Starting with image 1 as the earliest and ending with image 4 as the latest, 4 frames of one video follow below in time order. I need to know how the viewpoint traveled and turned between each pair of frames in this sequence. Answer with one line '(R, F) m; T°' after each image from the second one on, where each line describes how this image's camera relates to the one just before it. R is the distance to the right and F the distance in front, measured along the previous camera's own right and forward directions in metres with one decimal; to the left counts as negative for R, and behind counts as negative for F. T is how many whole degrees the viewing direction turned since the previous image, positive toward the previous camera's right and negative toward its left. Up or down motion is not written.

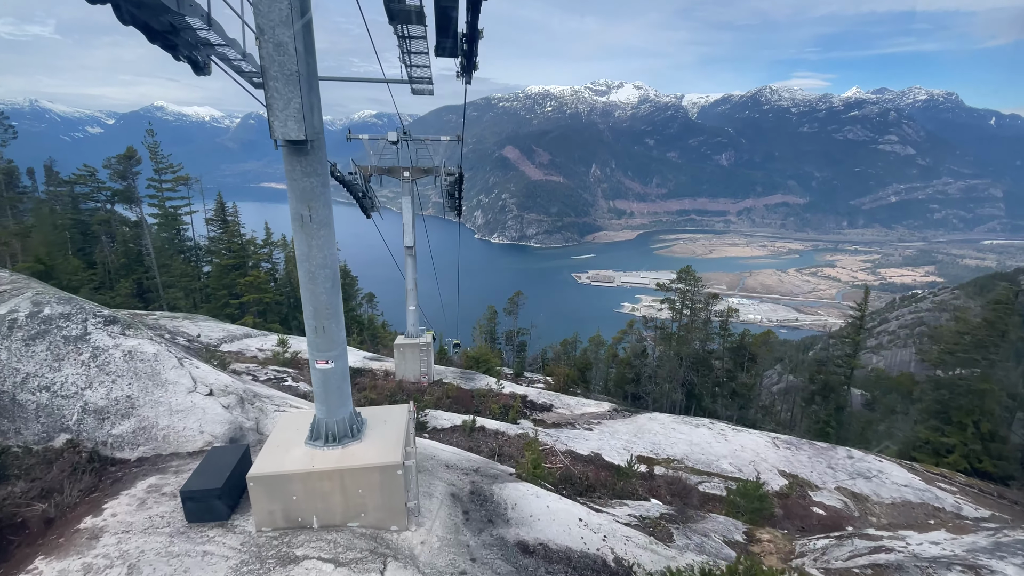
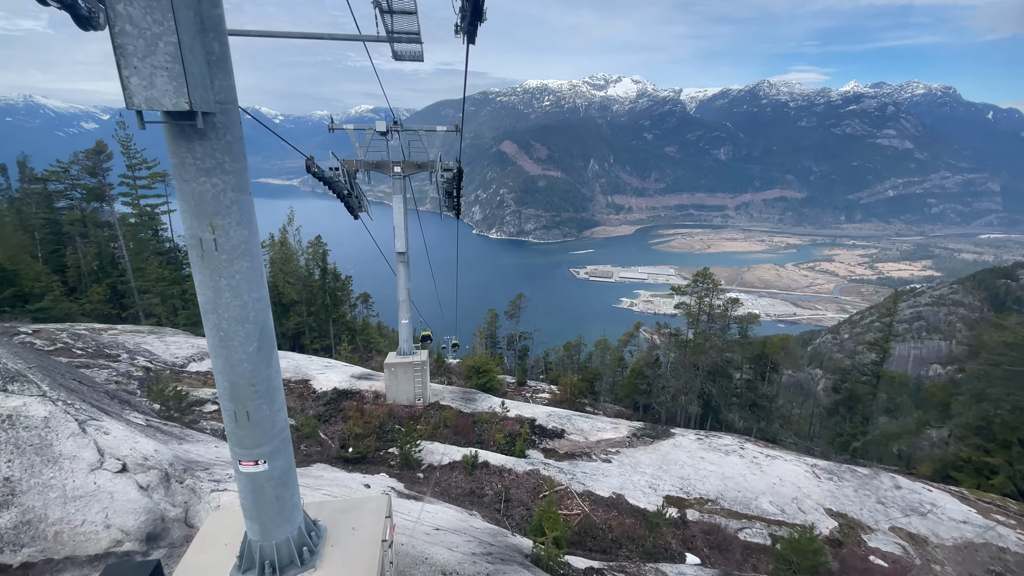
(-0.3, +2.1) m; 0°
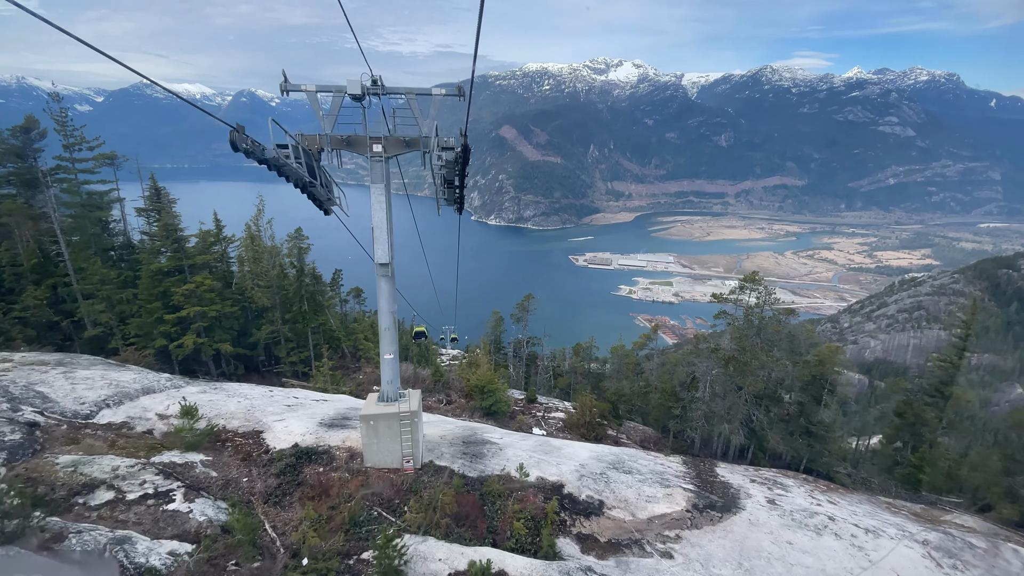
(-0.6, +4.0) m; 0°
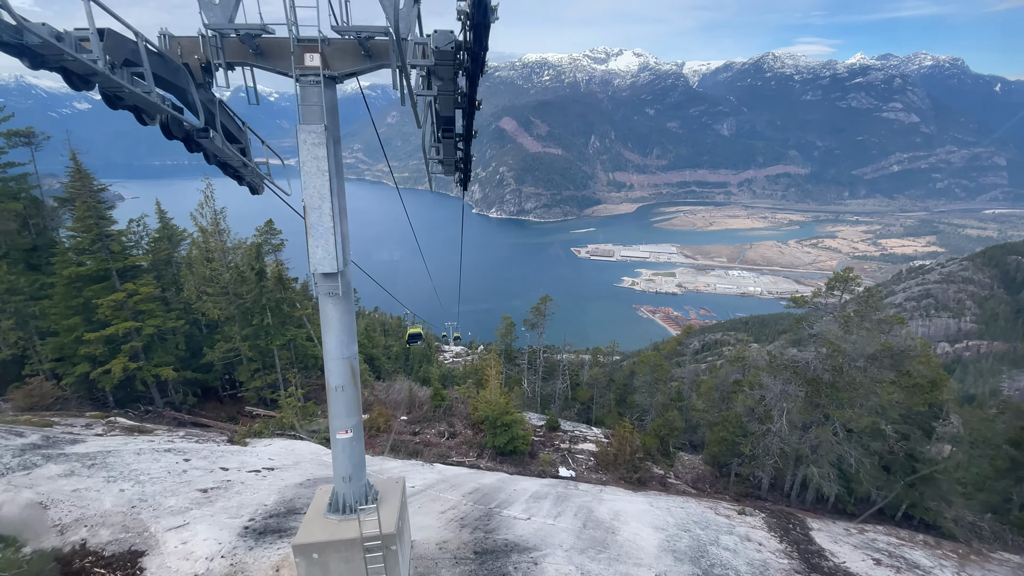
(-0.6, +4.8) m; 0°
